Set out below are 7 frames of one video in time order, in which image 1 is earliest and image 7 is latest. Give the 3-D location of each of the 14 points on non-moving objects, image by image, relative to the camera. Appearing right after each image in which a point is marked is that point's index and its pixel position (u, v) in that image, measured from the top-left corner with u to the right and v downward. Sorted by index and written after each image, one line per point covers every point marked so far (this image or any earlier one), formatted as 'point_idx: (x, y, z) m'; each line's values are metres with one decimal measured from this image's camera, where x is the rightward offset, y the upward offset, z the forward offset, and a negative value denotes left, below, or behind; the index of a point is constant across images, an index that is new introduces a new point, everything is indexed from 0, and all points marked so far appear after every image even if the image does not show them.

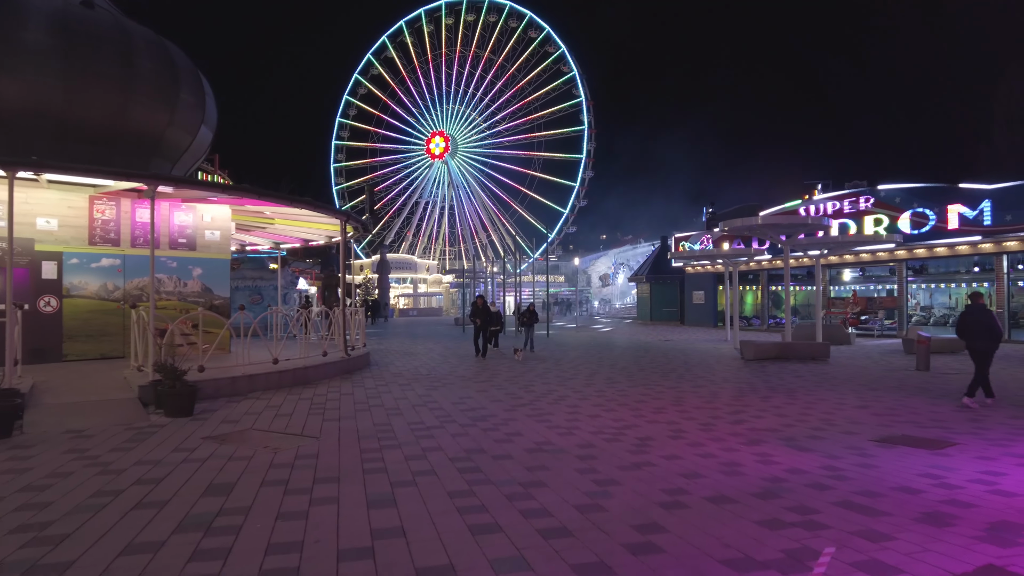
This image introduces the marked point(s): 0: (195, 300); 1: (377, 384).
0: (-6.6, -0.3, +13.1) m
1: (-2.4, -1.8, +11.4) m
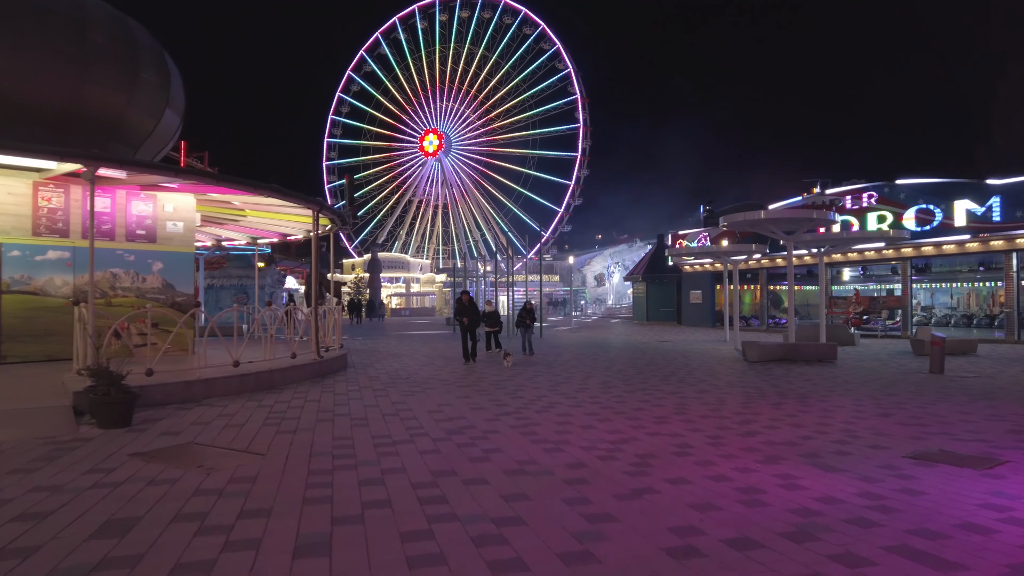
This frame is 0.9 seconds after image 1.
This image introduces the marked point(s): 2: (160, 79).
0: (-6.8, -0.2, +12.1) m
1: (-2.7, -1.7, +10.4) m
2: (-7.3, +4.4, +13.2) m
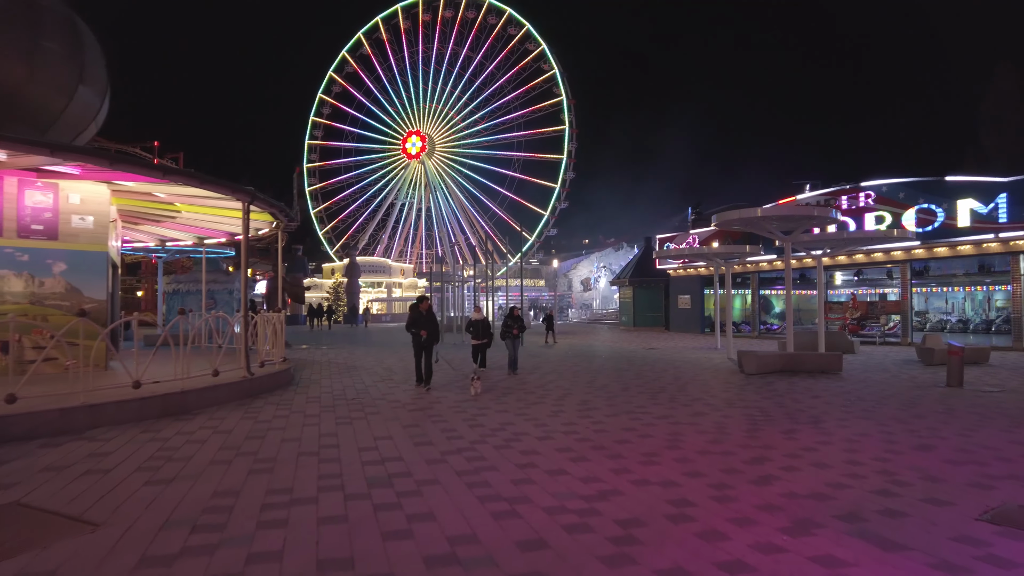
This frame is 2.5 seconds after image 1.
0: (-7.4, -0.3, +10.3) m
1: (-3.2, -1.8, +8.7) m
2: (-8.0, +4.3, +11.4) m
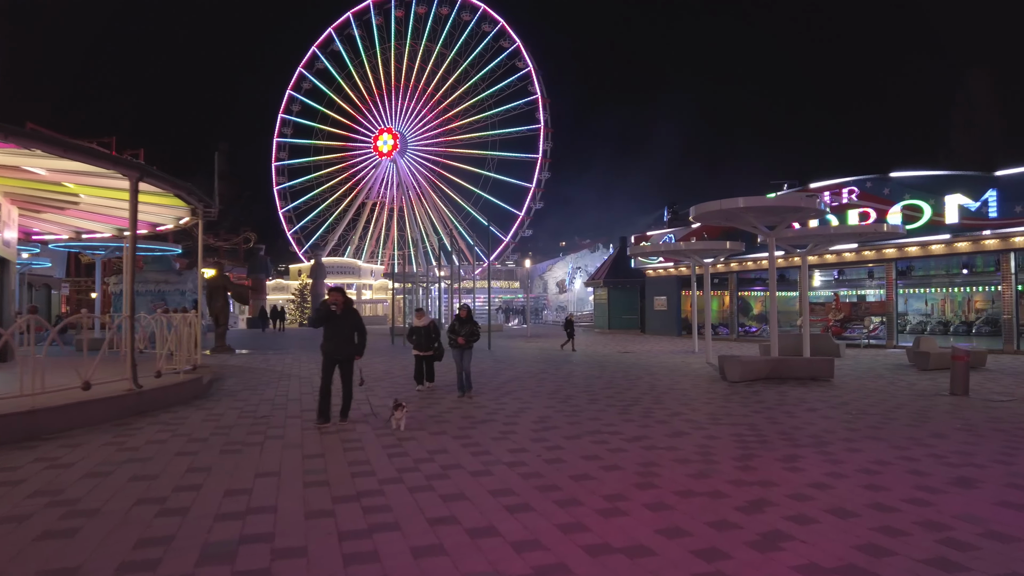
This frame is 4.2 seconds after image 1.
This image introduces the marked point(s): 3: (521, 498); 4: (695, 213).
0: (-8.2, -0.2, +8.3) m
1: (-3.9, -1.7, +6.9) m
2: (-8.7, +4.3, +9.4) m
3: (+0.1, -1.6, +4.9) m
4: (+5.0, +2.0, +17.2) m
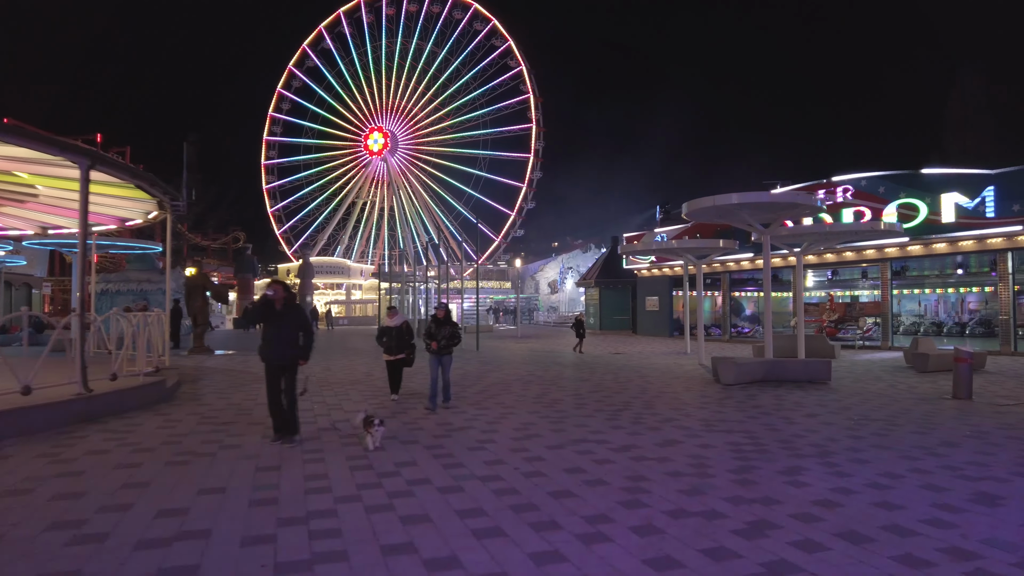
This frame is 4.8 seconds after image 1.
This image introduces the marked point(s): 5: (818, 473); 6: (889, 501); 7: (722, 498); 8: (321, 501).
0: (-8.4, -0.1, +7.7) m
1: (-4.2, -1.6, +6.2) m
2: (-9.0, +4.4, +8.7) m
3: (-0.1, -1.6, +4.4) m
4: (+4.6, +2.1, +16.7) m
5: (+2.7, -1.6, +5.6) m
6: (+2.9, -1.6, +4.8) m
7: (+1.6, -1.6, +4.9) m
8: (-1.5, -1.6, +4.8) m
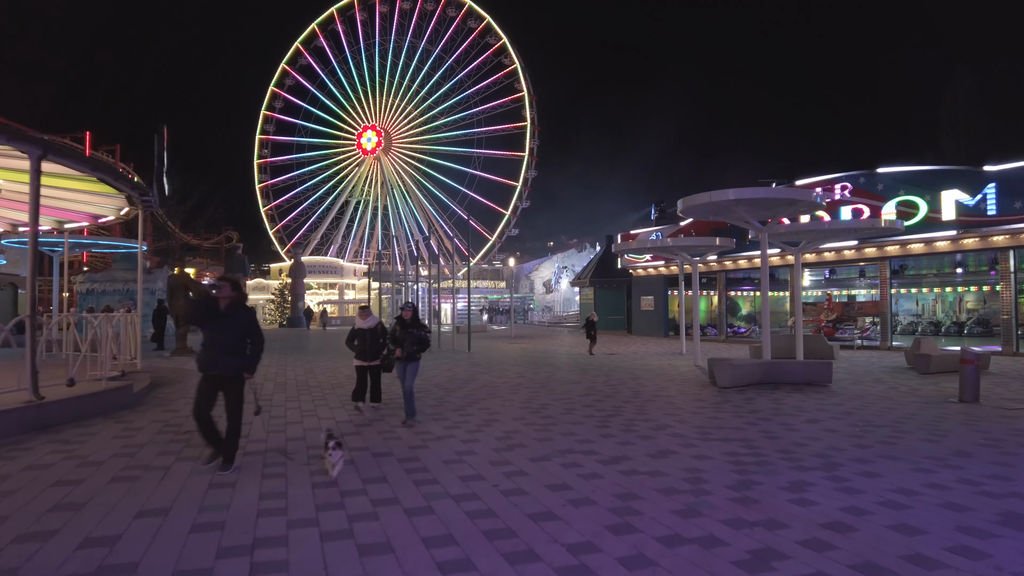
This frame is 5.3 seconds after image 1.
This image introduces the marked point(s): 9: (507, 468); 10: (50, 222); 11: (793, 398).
0: (-8.6, -0.1, +7.1) m
1: (-4.3, -1.6, +5.7) m
2: (-9.2, +4.4, +8.2) m
3: (-0.3, -1.6, +3.9) m
4: (+4.4, +2.1, +16.2) m
5: (+2.5, -1.6, +5.1) m
6: (+2.7, -1.6, +4.3) m
7: (+1.4, -1.6, +4.4) m
8: (-1.6, -1.6, +4.3) m
9: (0.0, -1.6, +5.7) m
10: (-10.4, +1.5, +14.2) m
11: (+4.9, -1.9, +11.1) m
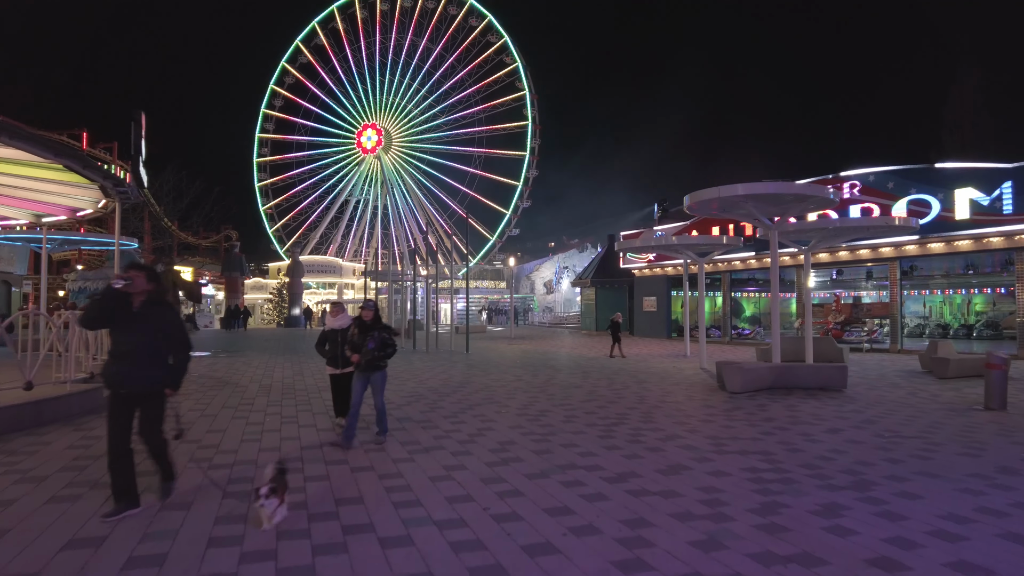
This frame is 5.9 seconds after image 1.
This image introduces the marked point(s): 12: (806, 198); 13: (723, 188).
0: (-8.6, 0.0, +6.5) m
1: (-4.4, -1.6, +5.1) m
2: (-9.2, +4.5, +7.5) m
3: (-0.4, -1.5, +3.2) m
4: (+4.4, +2.1, +15.6) m
5: (+2.5, -1.6, +4.5) m
6: (+2.6, -1.6, +3.7) m
7: (+1.4, -1.6, +3.7) m
8: (-1.7, -1.6, +3.7) m
9: (-0.1, -1.6, +5.1) m
10: (-10.4, +1.6, +13.5) m
11: (+4.9, -1.9, +10.4) m
12: (+6.9, +2.1, +14.9) m
13: (+4.9, +2.3, +14.7) m
